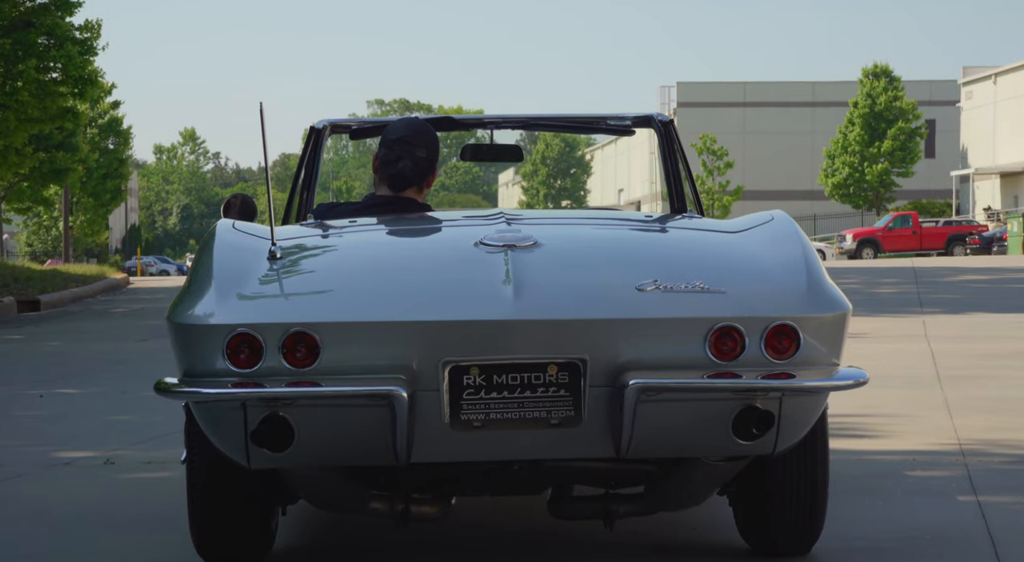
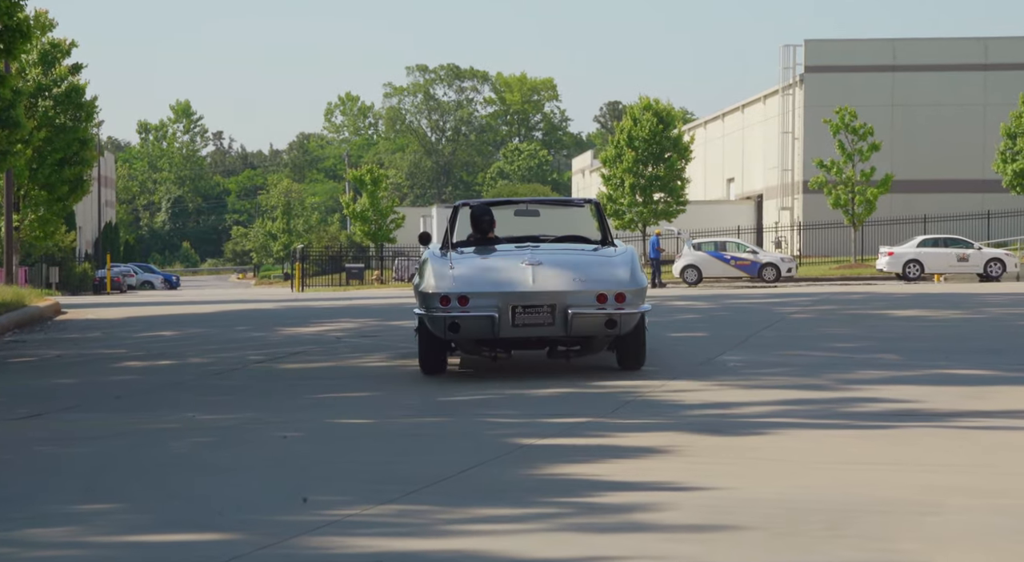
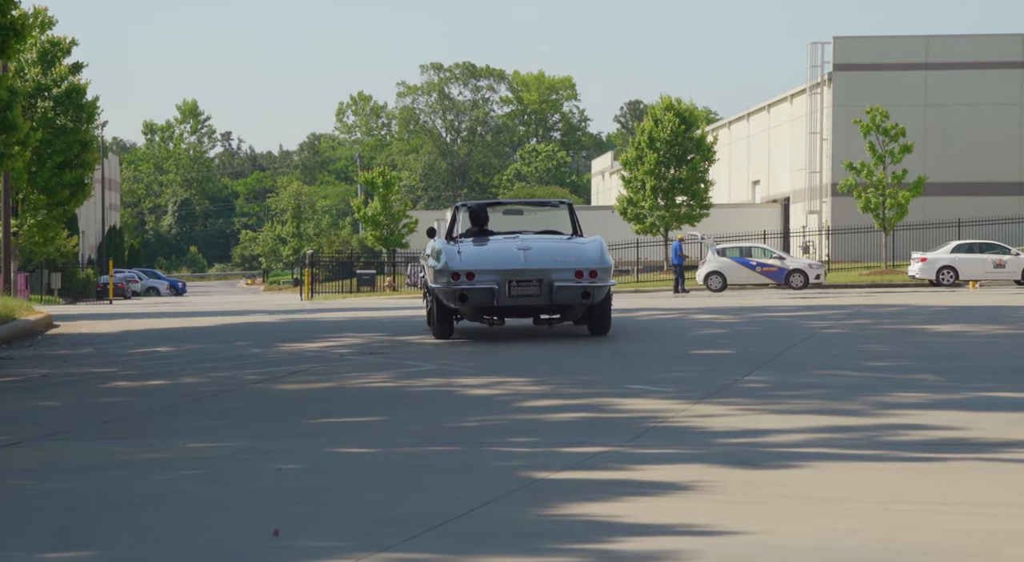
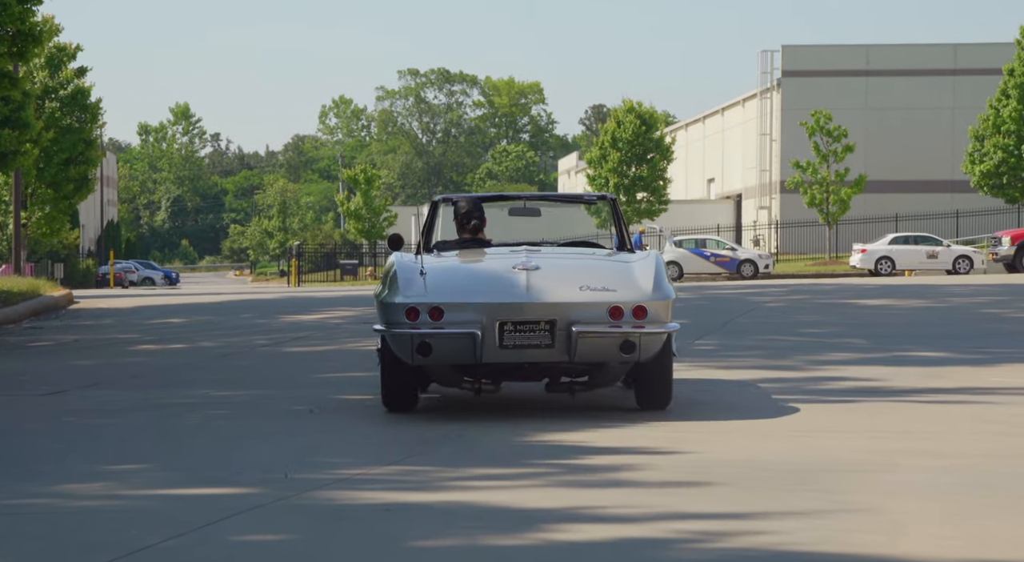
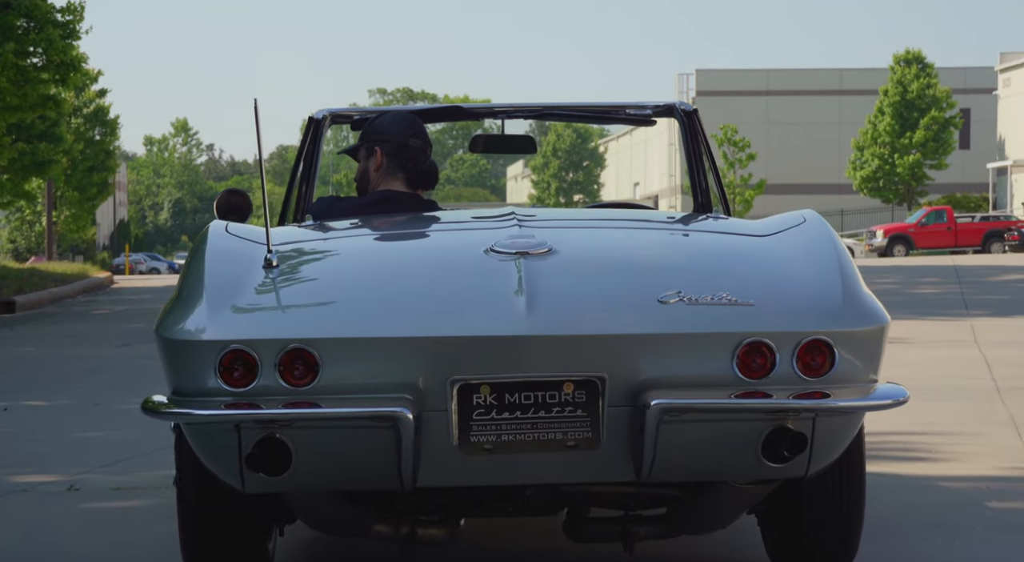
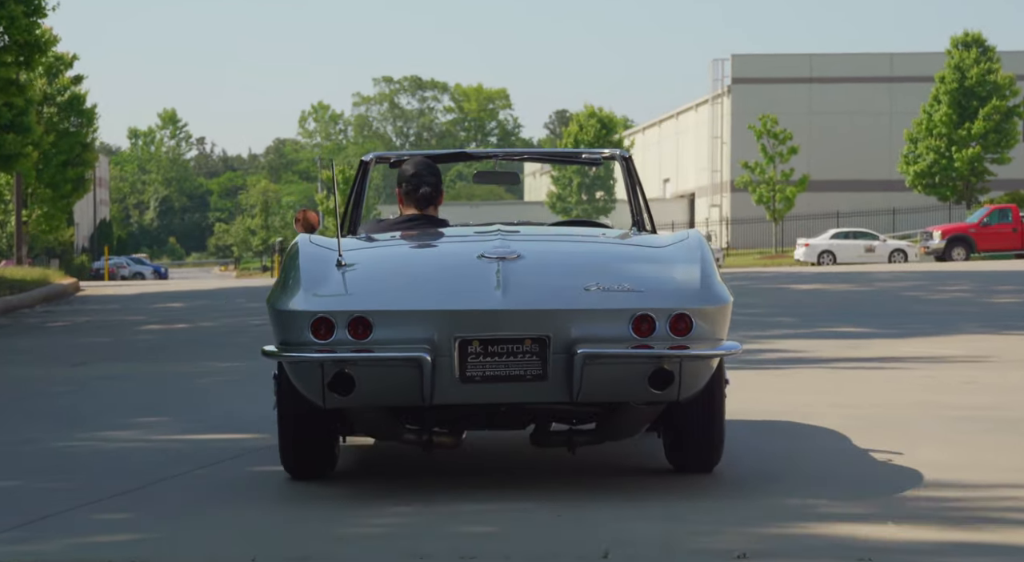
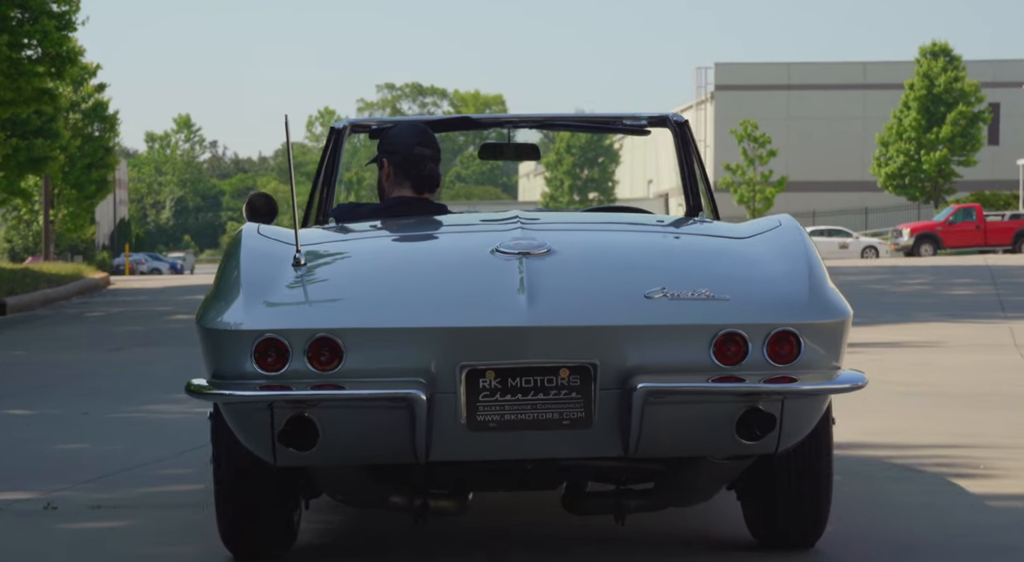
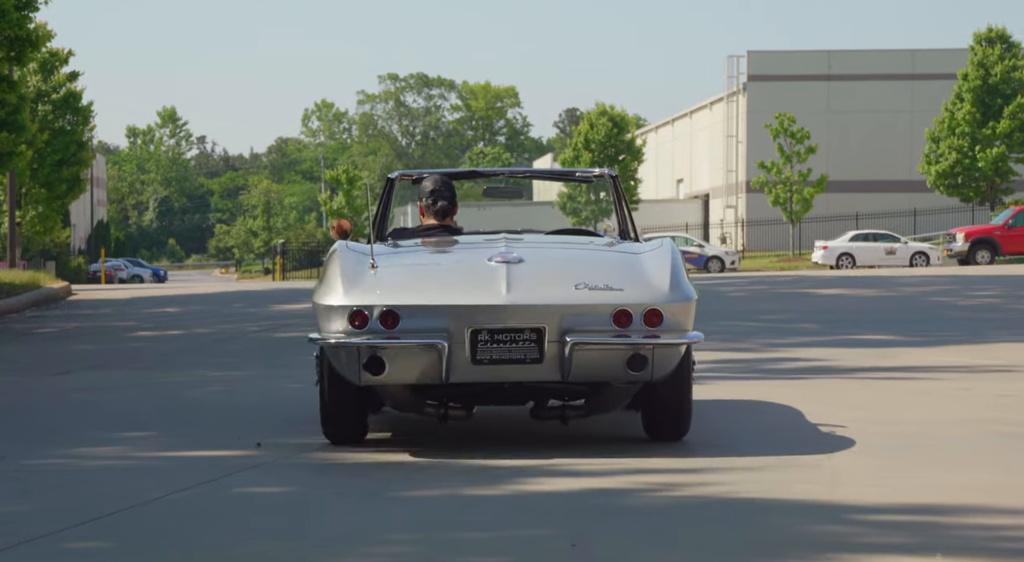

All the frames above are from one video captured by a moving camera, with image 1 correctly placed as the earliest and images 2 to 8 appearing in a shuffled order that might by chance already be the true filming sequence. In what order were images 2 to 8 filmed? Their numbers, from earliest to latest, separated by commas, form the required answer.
5, 7, 6, 8, 4, 2, 3
